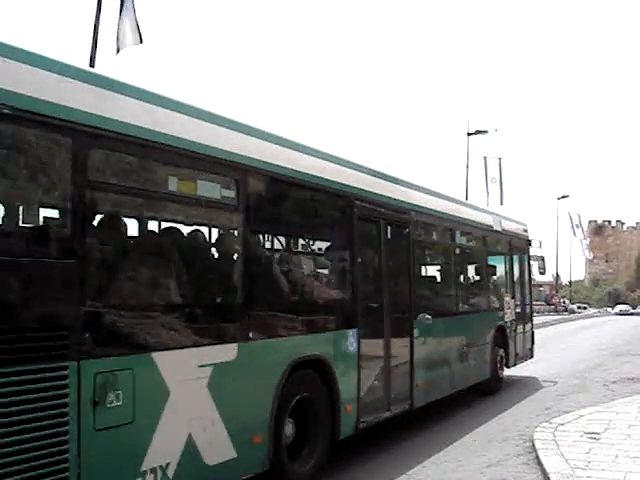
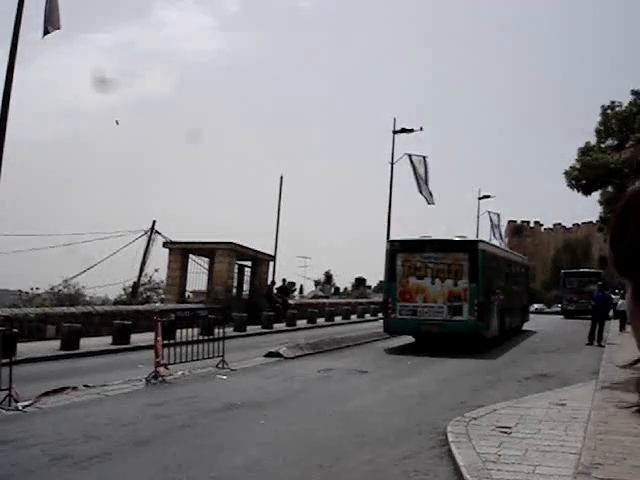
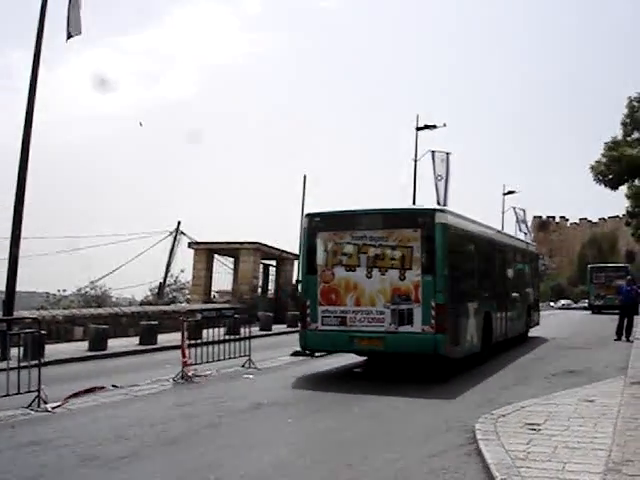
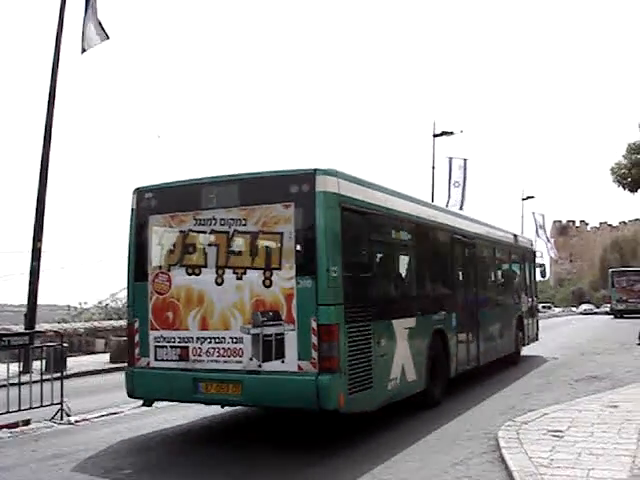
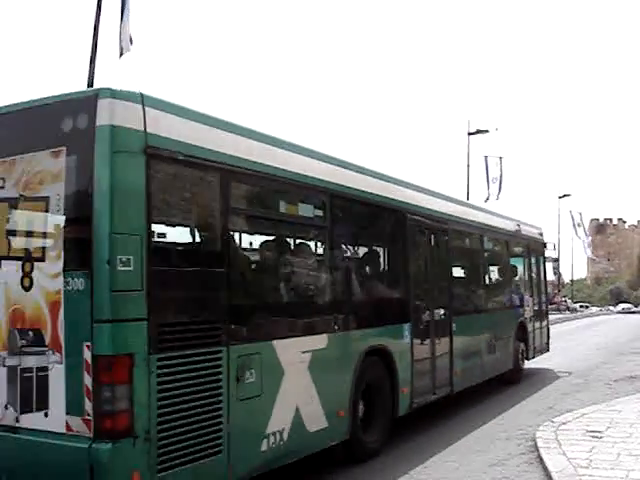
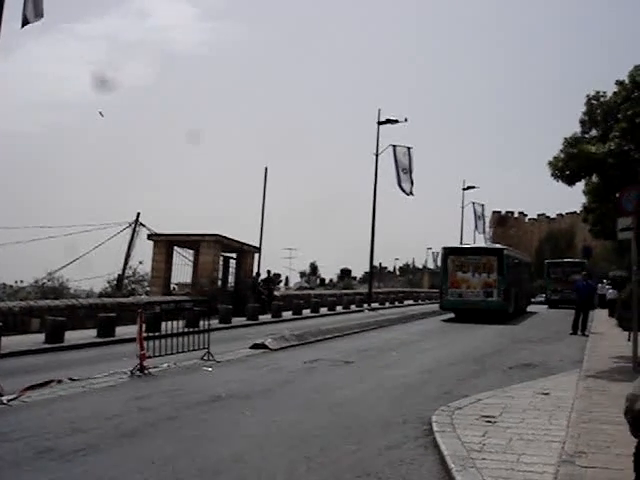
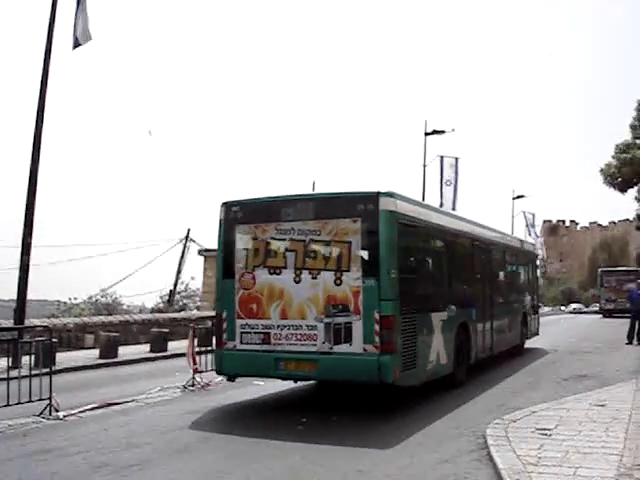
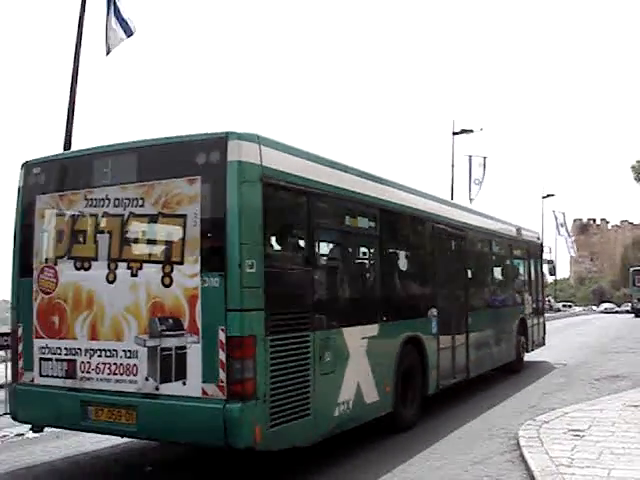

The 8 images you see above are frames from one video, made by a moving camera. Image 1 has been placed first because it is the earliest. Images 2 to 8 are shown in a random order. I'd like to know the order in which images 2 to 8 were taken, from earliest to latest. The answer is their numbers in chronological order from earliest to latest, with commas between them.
5, 8, 4, 7, 3, 2, 6
